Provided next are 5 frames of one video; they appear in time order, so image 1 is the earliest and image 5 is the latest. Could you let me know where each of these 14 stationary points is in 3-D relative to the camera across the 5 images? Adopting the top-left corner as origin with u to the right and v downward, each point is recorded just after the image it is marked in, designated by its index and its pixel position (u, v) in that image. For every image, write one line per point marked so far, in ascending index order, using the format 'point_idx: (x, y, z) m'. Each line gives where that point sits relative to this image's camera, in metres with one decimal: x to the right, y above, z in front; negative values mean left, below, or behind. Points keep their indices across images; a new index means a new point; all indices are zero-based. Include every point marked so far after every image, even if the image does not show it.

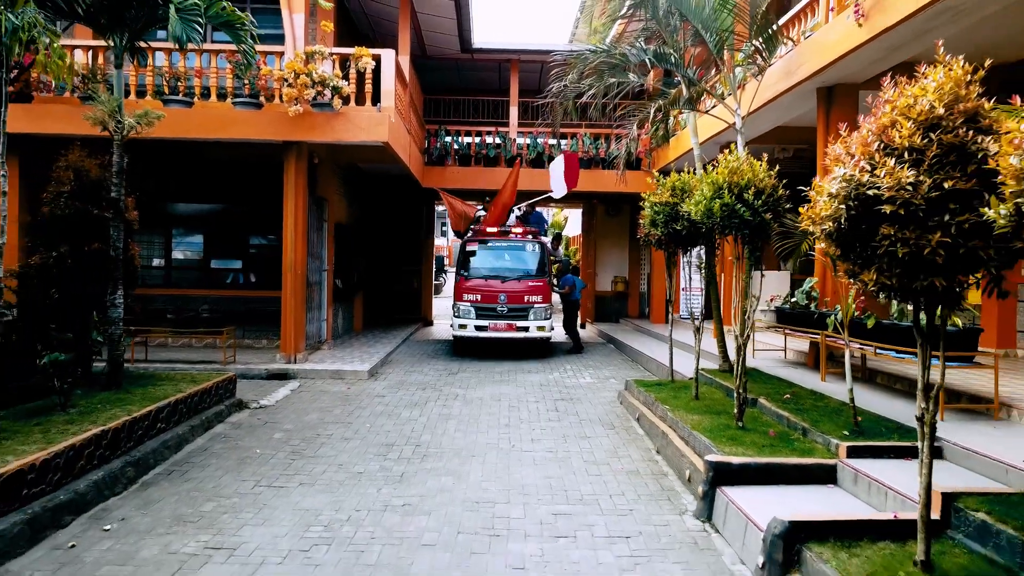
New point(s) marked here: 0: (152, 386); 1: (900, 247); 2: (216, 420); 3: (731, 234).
0: (-3.3, -0.9, +6.2) m
1: (+1.5, +0.2, +2.6) m
2: (-2.9, -1.3, +6.5) m
3: (+1.7, +0.4, +5.4) m
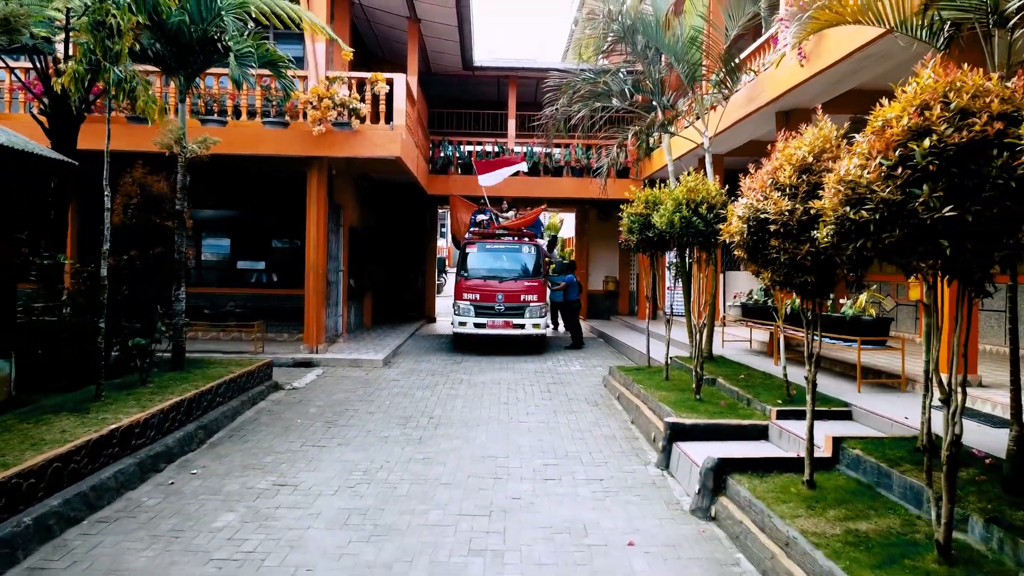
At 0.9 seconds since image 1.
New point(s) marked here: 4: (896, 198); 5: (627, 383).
0: (-3.3, -0.9, +7.3) m
1: (+1.5, +0.2, +3.8) m
2: (-2.9, -1.2, +7.6) m
3: (+1.7, +0.5, +6.5) m
4: (+1.6, +0.4, +2.8) m
5: (+1.3, -1.1, +7.7) m
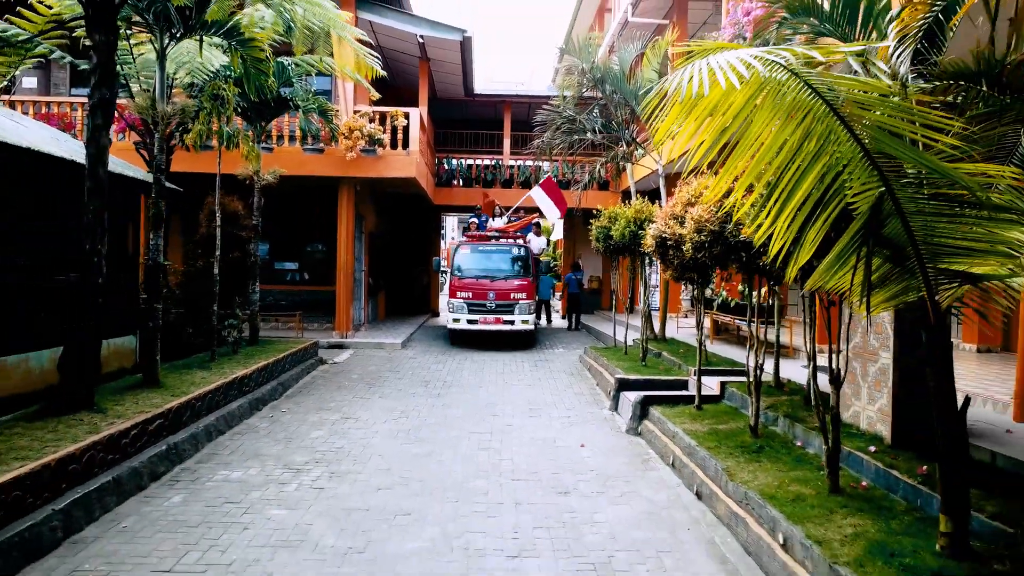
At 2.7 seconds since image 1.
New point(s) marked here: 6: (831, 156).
0: (-3.4, -0.8, +9.5) m
1: (+1.5, +0.3, +6.0) m
2: (-3.0, -1.2, +9.8) m
3: (+1.7, +0.5, +8.8) m
4: (+1.5, +0.4, +5.0) m
5: (+1.2, -1.1, +9.9) m
6: (+1.3, +0.5, +2.7) m
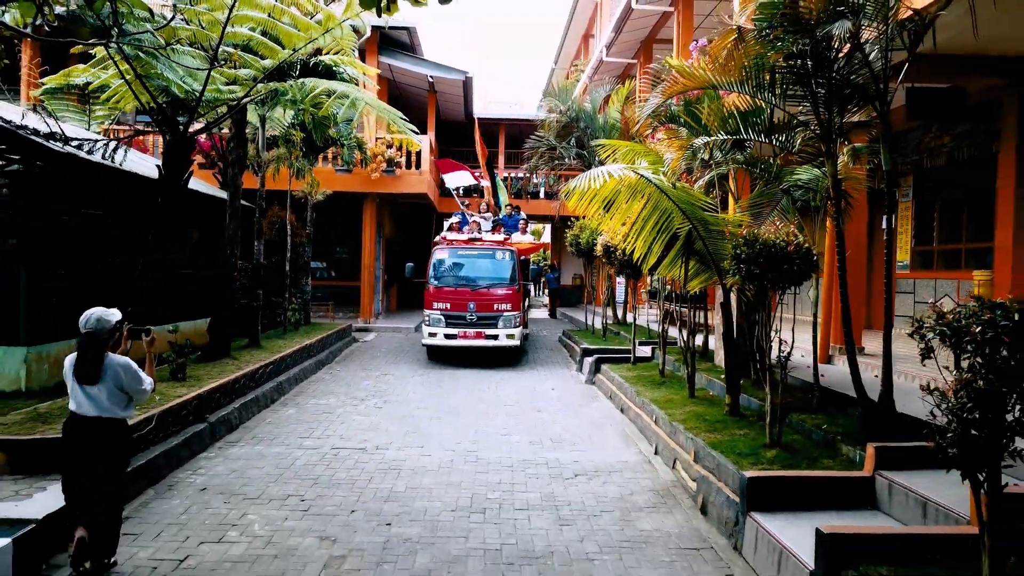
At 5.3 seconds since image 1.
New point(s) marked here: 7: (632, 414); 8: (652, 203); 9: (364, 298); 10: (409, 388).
0: (-3.6, -0.7, +12.3) m
1: (+1.4, +0.4, +8.8) m
2: (-3.1, -1.1, +12.6) m
3: (+1.5, +0.6, +11.6) m
4: (+1.5, +0.5, +7.8) m
5: (+1.1, -1.0, +12.7) m
6: (+1.2, +0.6, +5.5) m
7: (+1.3, -1.4, +7.2) m
8: (+1.2, +0.7, +5.5) m
9: (-3.4, -0.2, +15.3) m
10: (-1.4, -1.4, +9.2) m
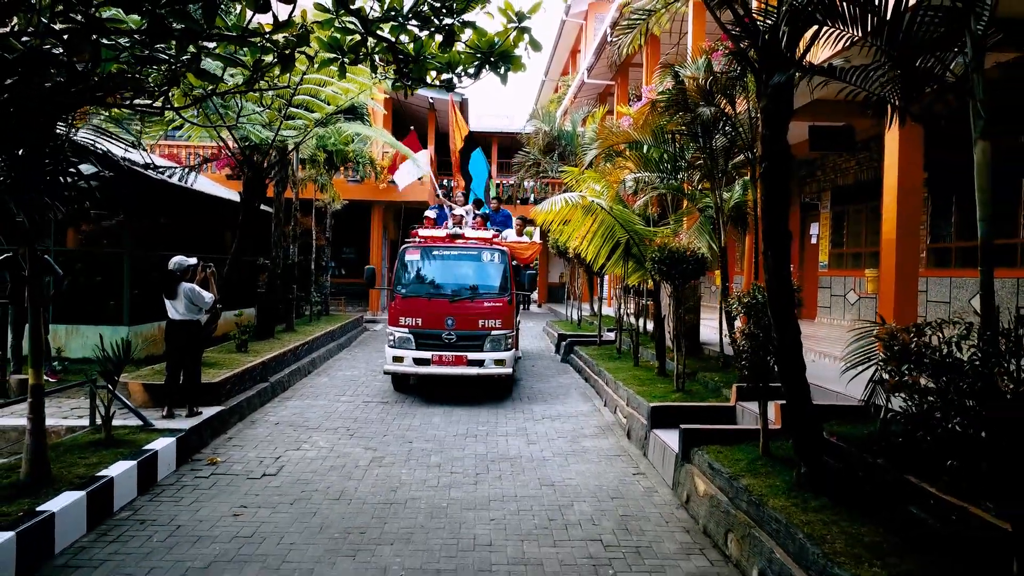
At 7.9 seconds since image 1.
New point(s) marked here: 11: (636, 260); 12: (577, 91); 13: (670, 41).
0: (-3.8, -0.6, +14.3) m
1: (+1.2, +0.4, +10.9) m
2: (-3.3, -1.0, +14.6) m
3: (+1.3, +0.7, +13.6) m
4: (+1.3, +0.6, +9.9) m
5: (+0.9, -0.9, +14.8) m
6: (+1.1, +0.7, +7.6) m
7: (+1.1, -1.3, +9.2) m
8: (+1.0, +0.8, +7.5) m
9: (-3.7, -0.2, +17.3) m
10: (-1.6, -1.3, +11.2) m
11: (+1.5, +0.4, +7.8) m
12: (+1.9, +5.9, +19.9) m
13: (+3.7, +5.9, +15.8) m
